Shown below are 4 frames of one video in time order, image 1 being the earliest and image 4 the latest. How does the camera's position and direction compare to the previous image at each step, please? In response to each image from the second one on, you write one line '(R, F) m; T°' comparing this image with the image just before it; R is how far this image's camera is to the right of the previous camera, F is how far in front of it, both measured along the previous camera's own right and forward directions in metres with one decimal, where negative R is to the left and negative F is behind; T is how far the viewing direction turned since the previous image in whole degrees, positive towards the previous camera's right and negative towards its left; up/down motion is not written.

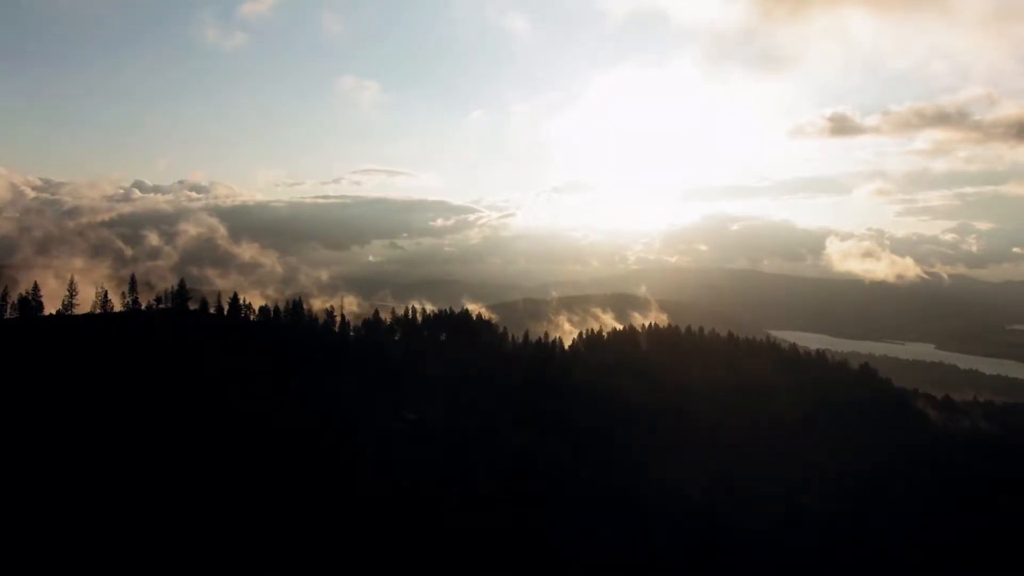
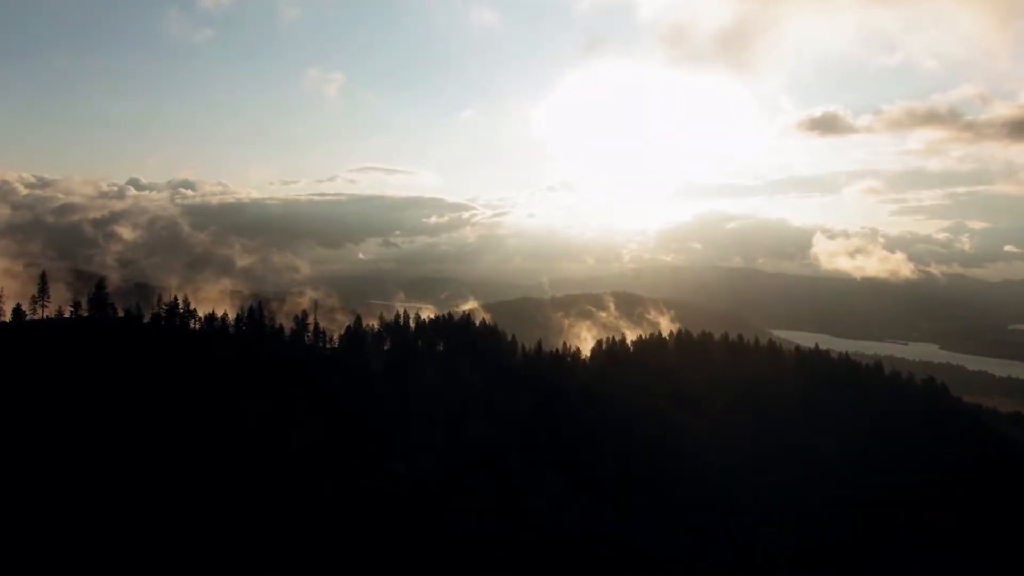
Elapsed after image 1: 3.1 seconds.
(-2.6, +19.4) m; 0°
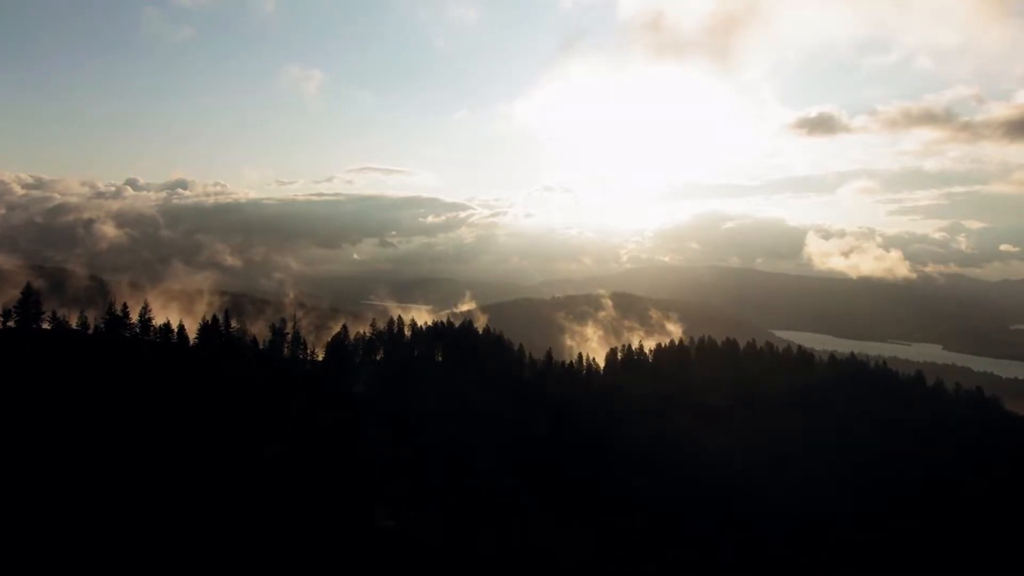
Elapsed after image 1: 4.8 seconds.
(-1.5, +11.4) m; 0°
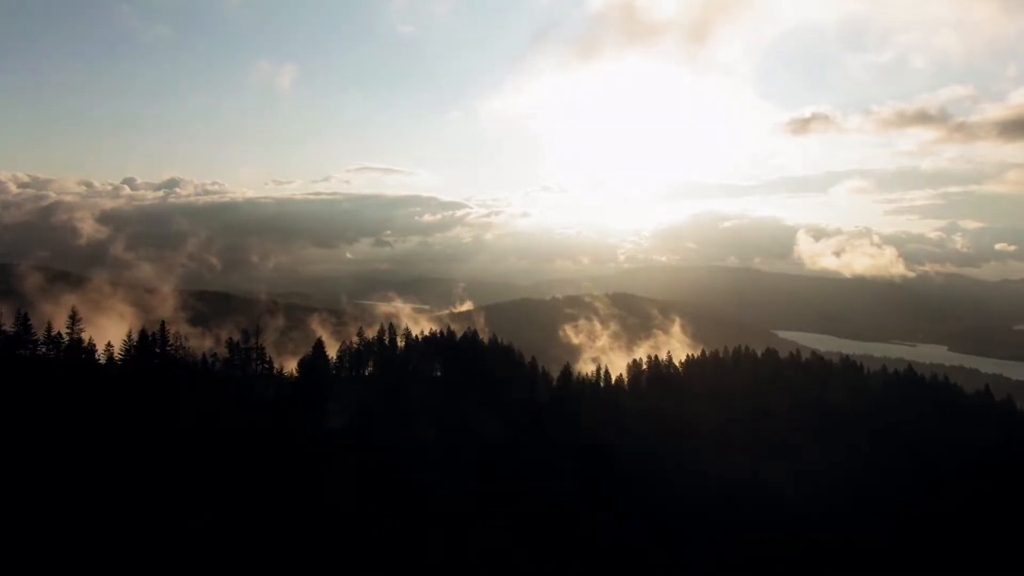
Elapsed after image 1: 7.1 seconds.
(-1.9, +14.4) m; 0°
